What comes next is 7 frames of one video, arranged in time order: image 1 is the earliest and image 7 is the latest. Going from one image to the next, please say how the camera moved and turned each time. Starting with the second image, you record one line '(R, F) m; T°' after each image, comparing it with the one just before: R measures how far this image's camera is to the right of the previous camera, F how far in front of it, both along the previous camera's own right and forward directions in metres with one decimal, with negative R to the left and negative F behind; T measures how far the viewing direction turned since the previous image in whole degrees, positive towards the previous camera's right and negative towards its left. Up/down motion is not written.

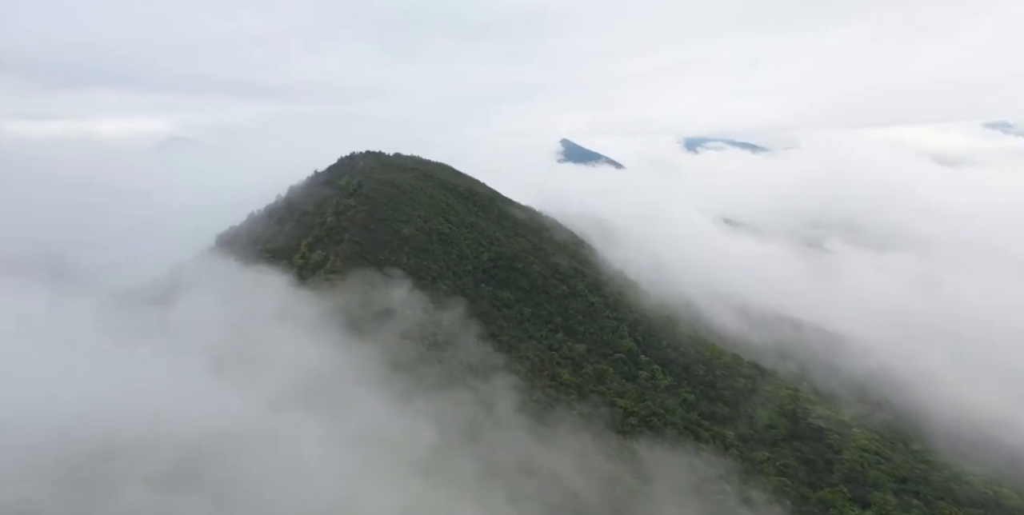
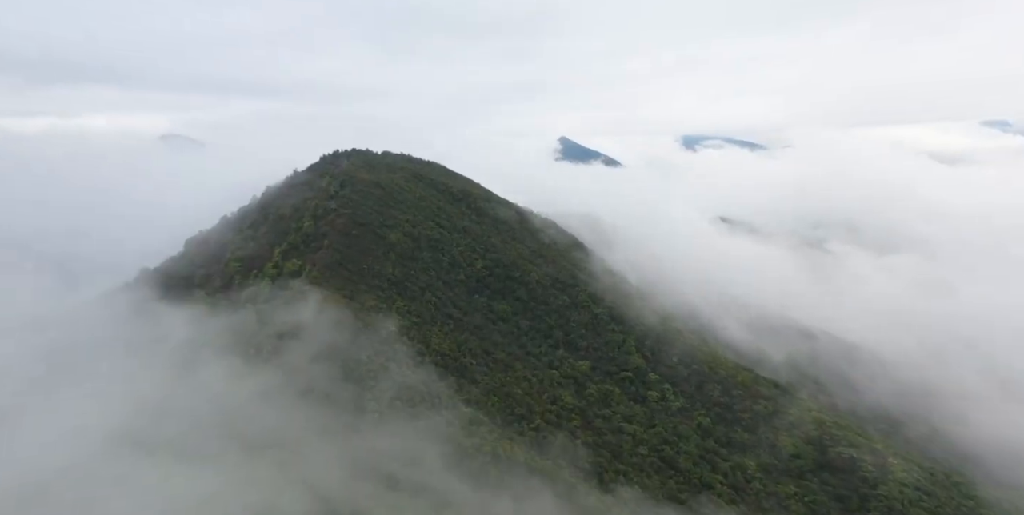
(+0.4, +6.0) m; 0°
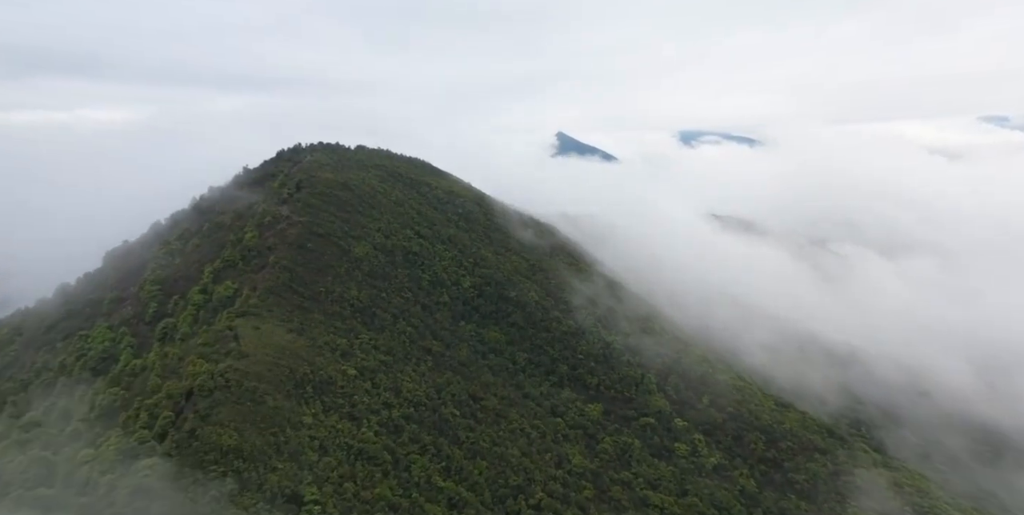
(+0.4, +11.6) m; 0°
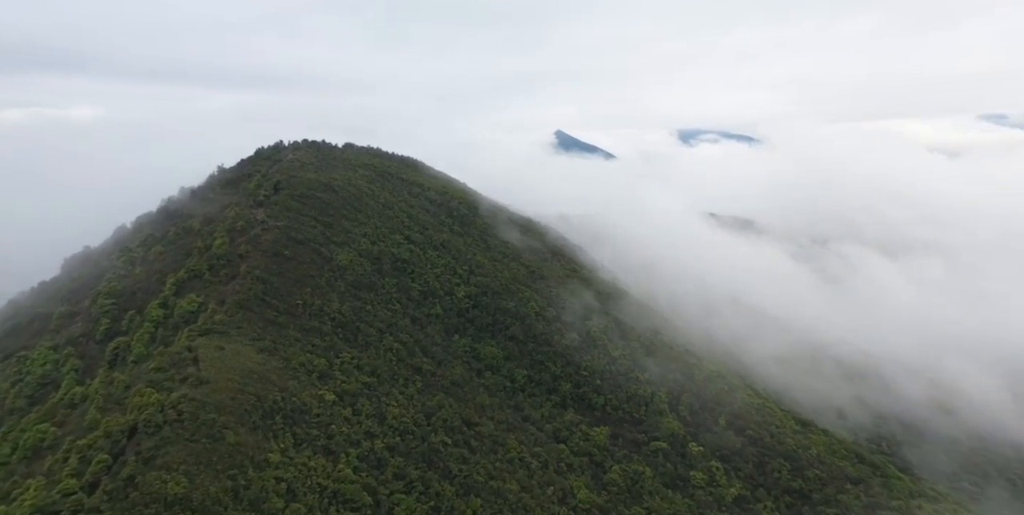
(+0.1, +4.5) m; 0°
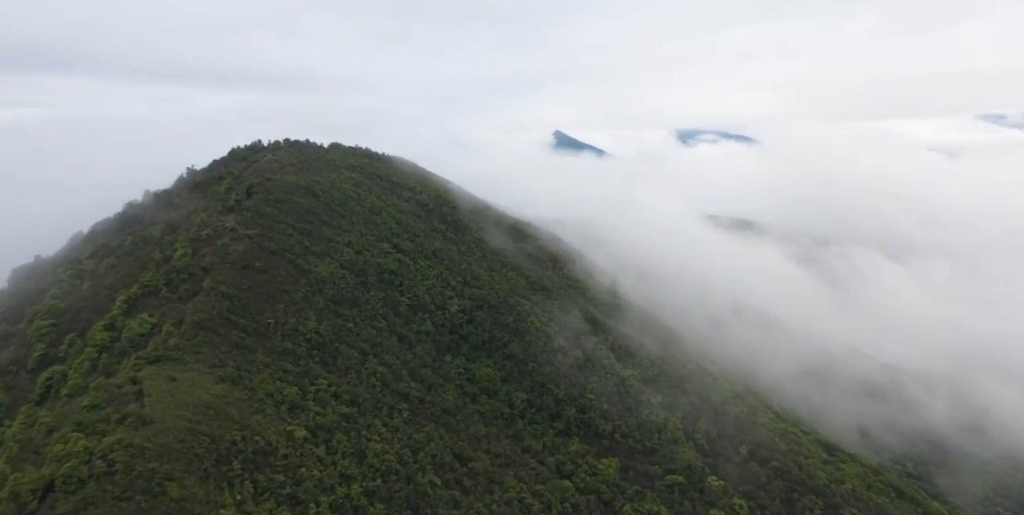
(+0.1, +4.7) m; 0°
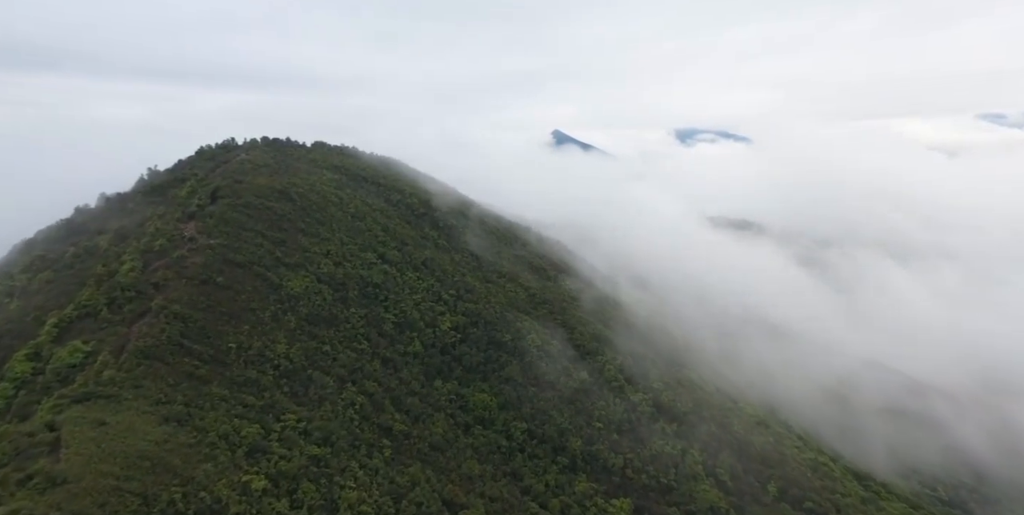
(+0.1, +4.9) m; 0°
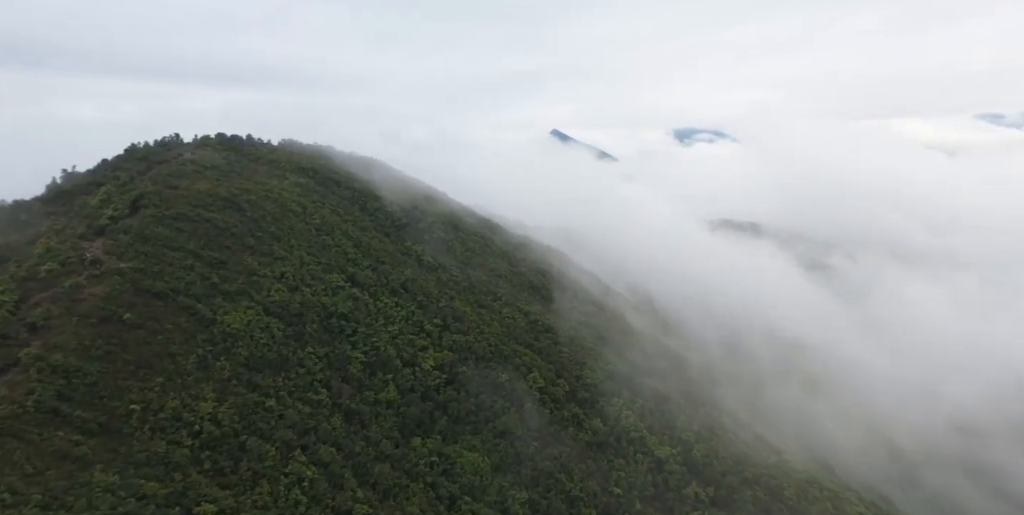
(+0.1, +7.9) m; 0°
